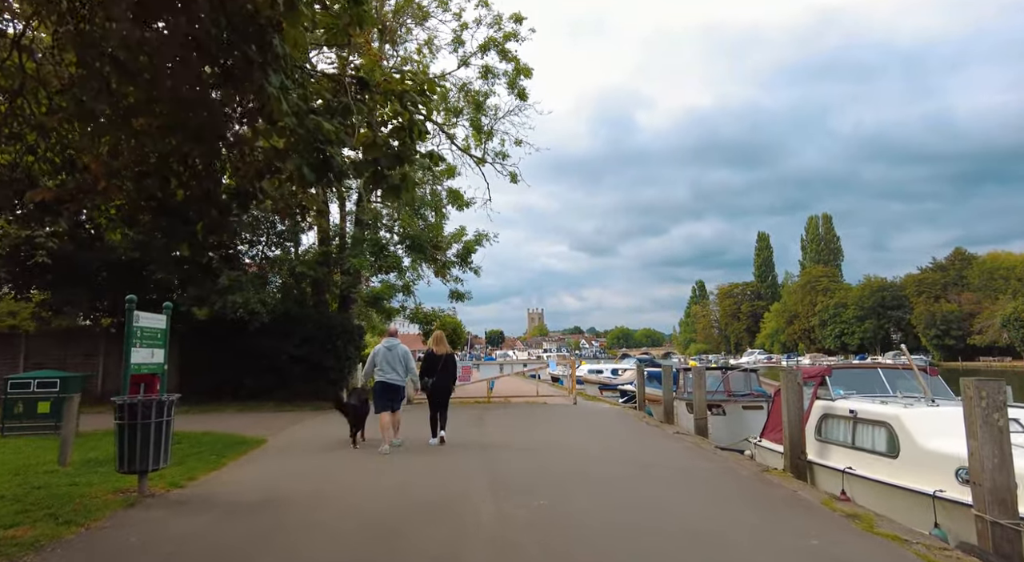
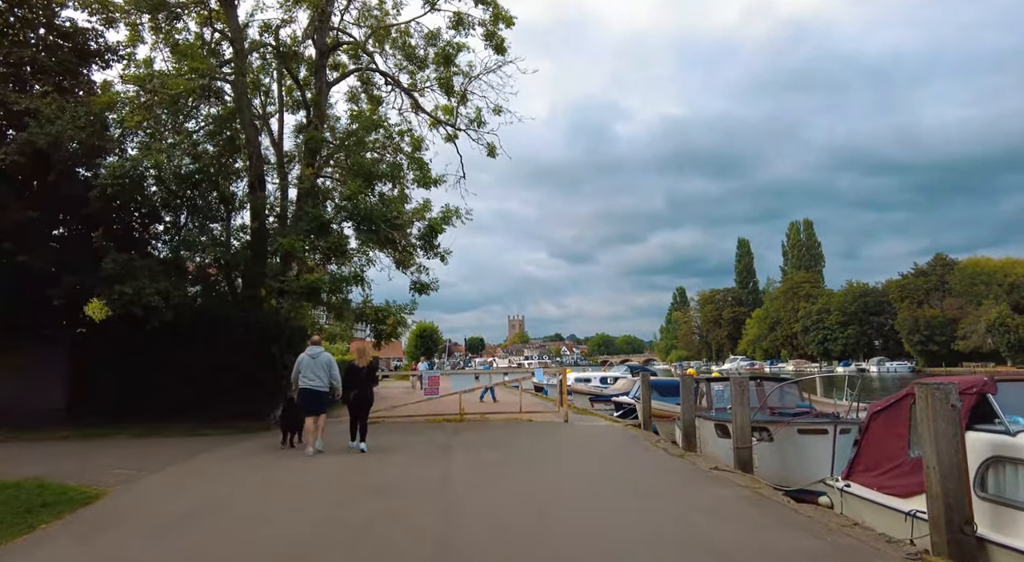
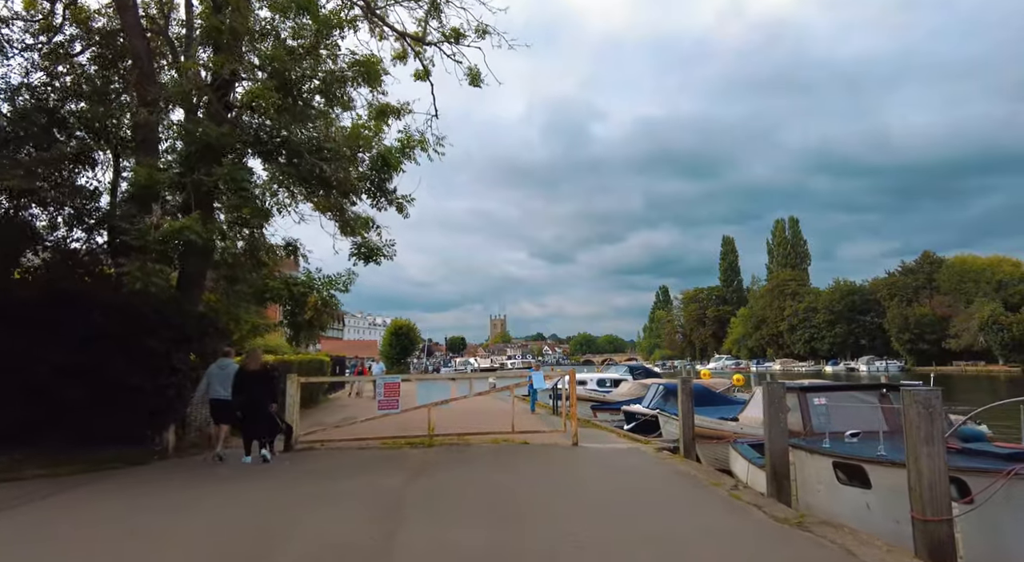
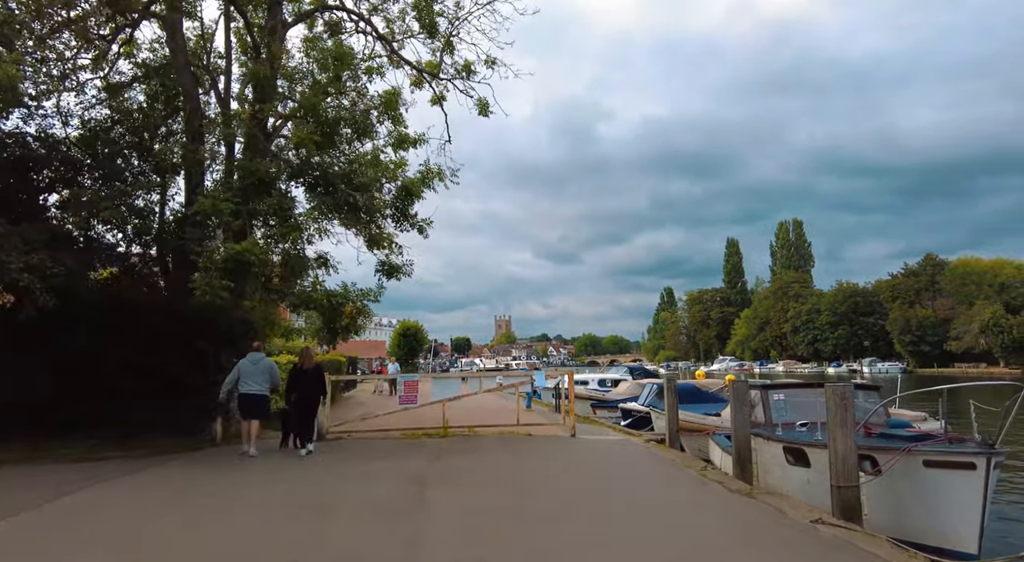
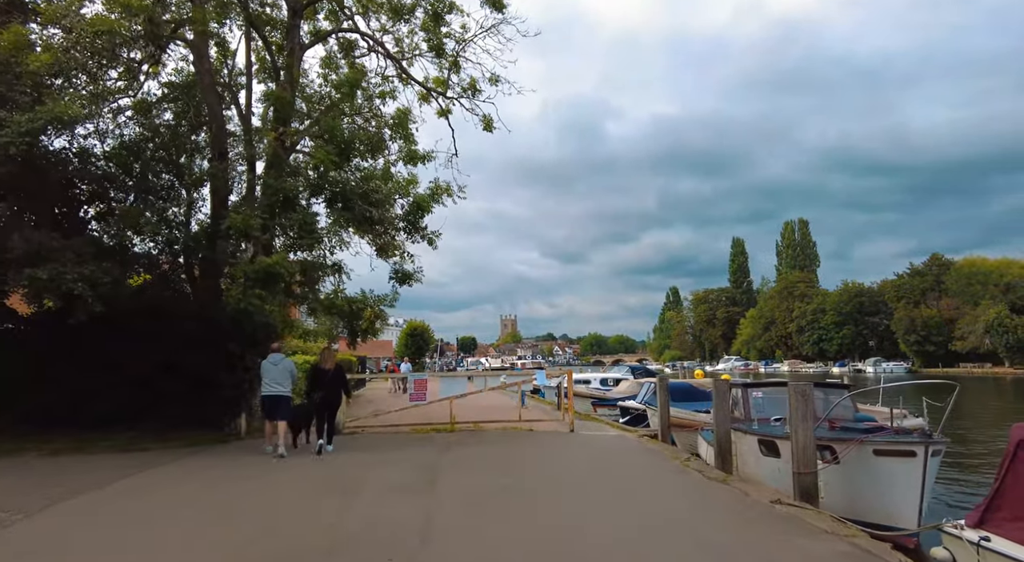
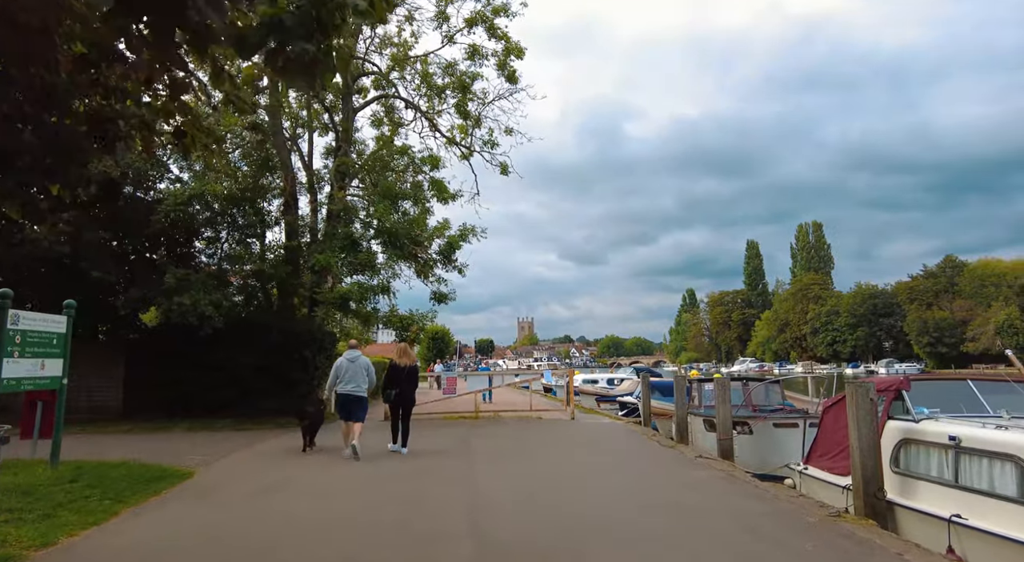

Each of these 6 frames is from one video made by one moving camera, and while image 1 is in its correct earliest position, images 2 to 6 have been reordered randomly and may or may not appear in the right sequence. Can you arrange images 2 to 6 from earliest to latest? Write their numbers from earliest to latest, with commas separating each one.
6, 2, 5, 4, 3
